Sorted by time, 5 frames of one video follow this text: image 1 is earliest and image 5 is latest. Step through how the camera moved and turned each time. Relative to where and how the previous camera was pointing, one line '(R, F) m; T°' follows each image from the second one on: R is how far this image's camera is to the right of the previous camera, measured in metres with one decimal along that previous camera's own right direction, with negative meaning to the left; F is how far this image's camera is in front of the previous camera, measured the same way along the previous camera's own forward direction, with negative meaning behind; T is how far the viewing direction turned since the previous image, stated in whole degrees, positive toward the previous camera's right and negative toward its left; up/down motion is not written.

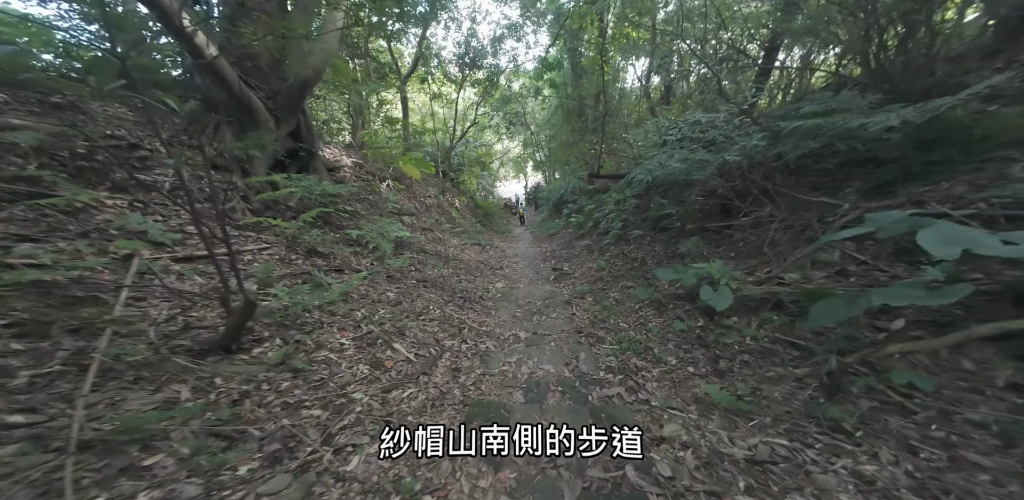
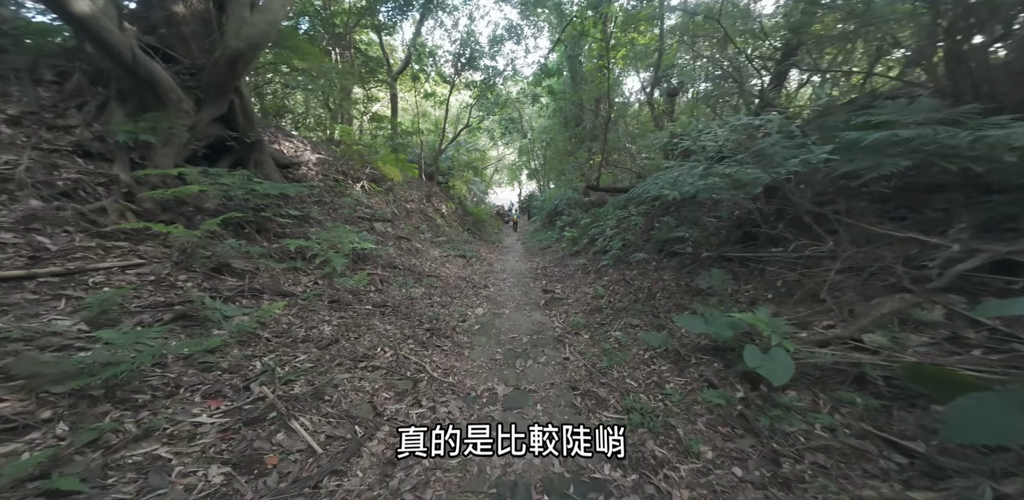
(+0.2, +1.3) m; +1°
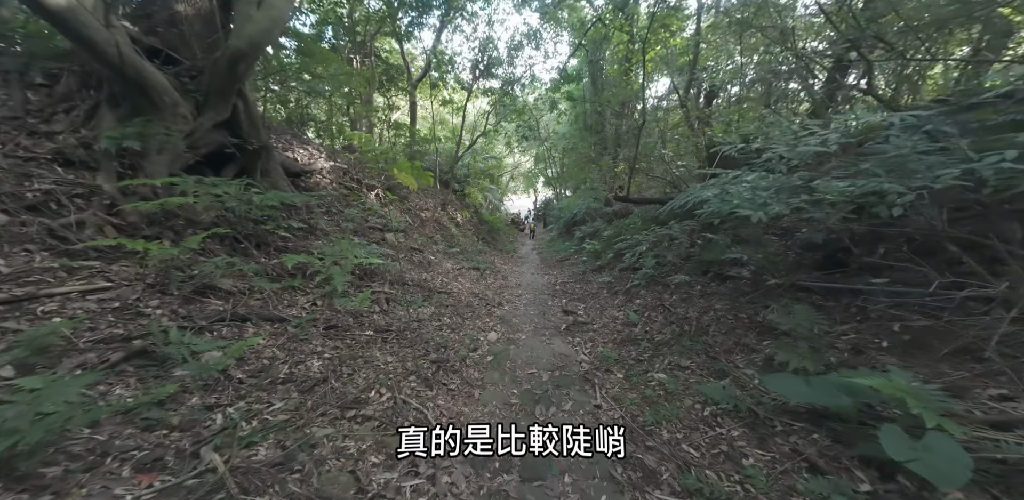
(0.0, +0.7) m; -4°
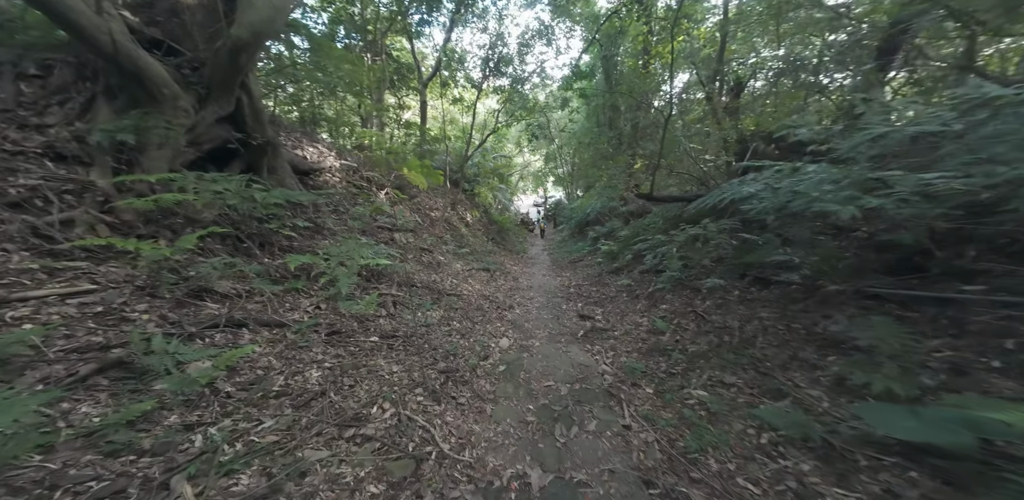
(0.0, +0.4) m; -2°
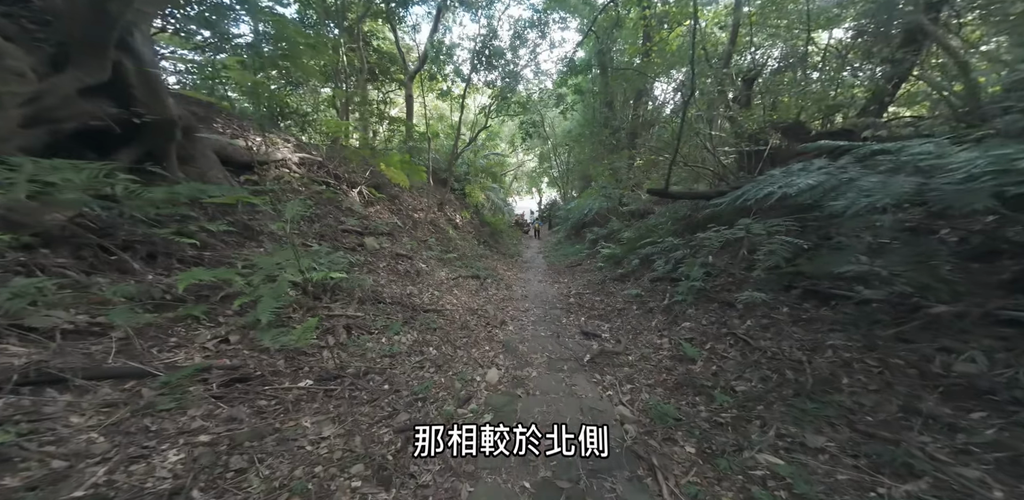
(+0.1, +1.2) m; +1°
